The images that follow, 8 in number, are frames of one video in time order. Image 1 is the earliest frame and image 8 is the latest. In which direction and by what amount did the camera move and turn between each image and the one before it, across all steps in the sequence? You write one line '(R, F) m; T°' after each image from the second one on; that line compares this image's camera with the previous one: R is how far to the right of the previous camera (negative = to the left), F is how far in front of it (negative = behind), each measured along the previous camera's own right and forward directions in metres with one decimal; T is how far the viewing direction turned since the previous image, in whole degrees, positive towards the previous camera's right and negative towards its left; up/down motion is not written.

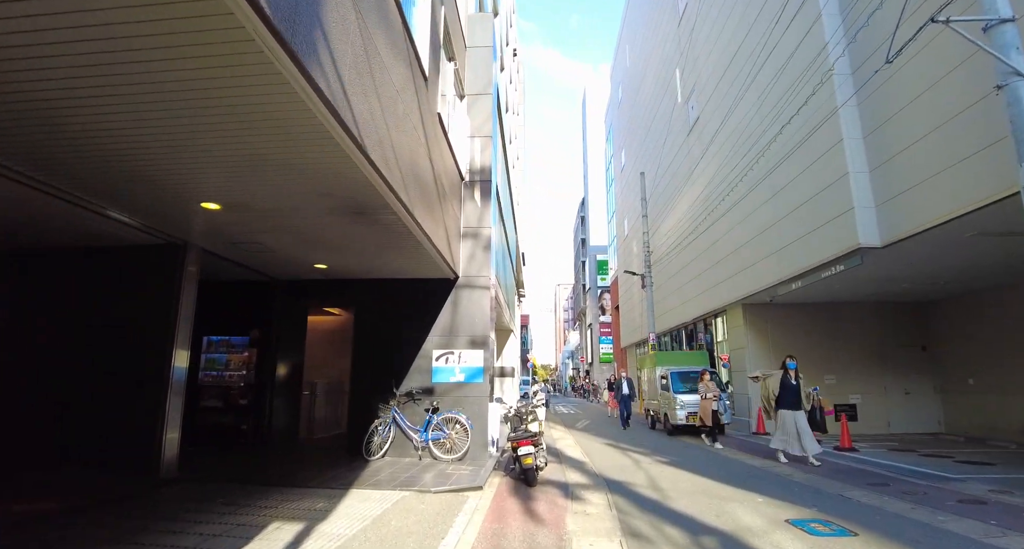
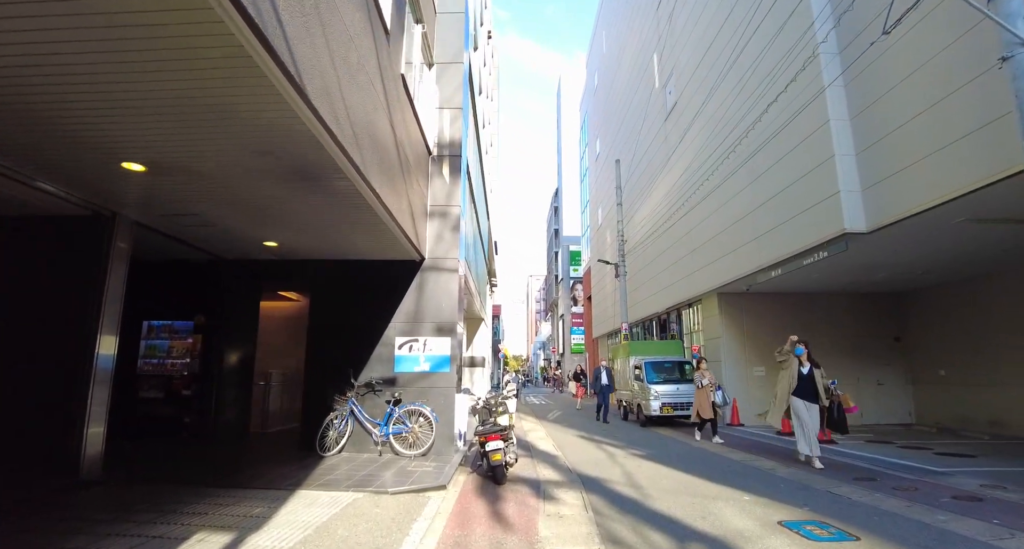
(0.0, +0.6) m; +3°
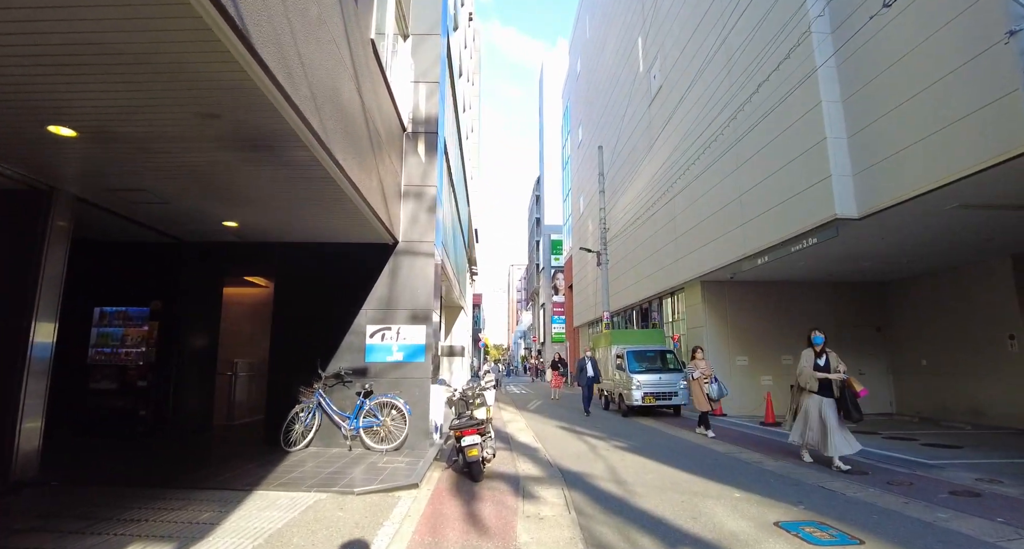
(0.0, +0.5) m; +2°
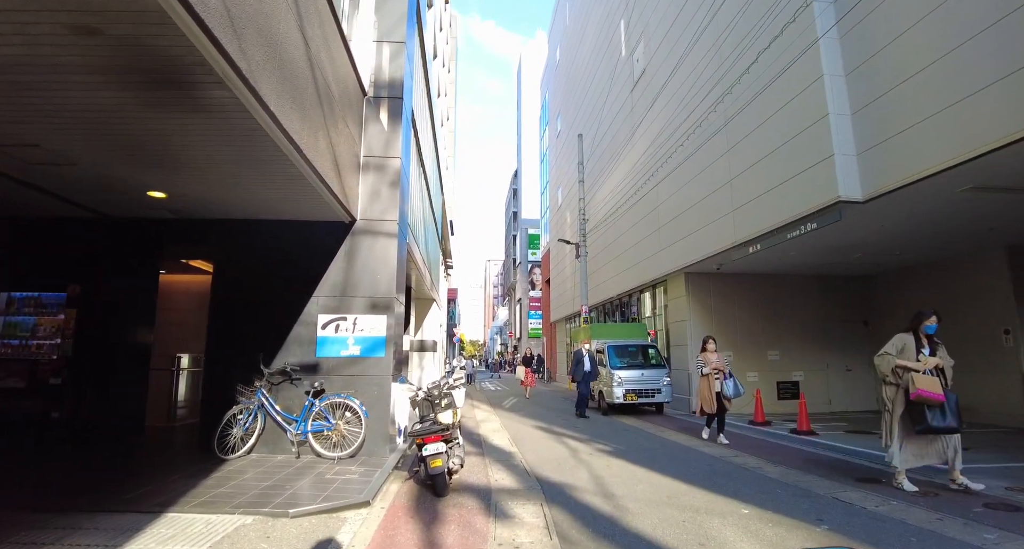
(0.0, +0.9) m; +3°
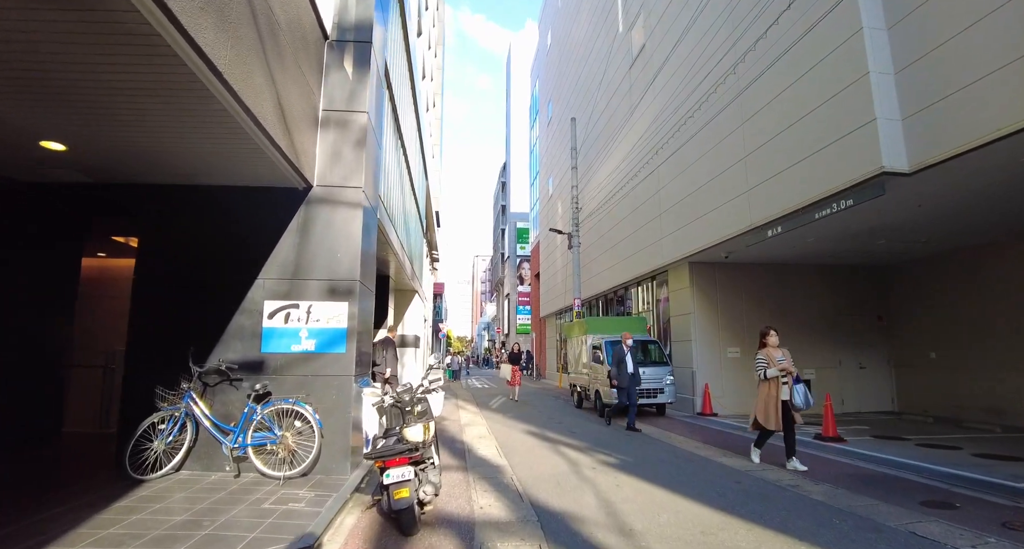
(0.0, +1.2) m; +1°
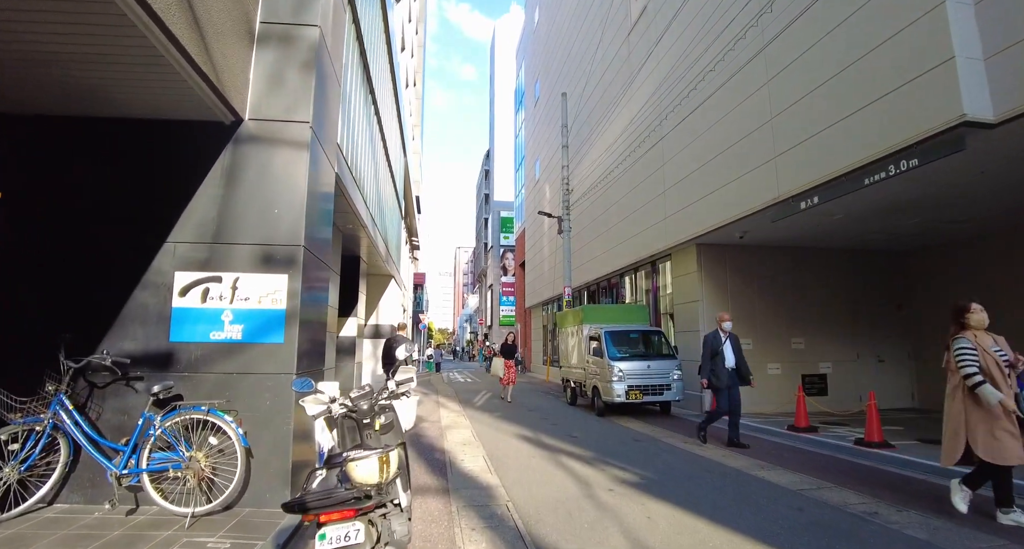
(-0.1, +1.4) m; +2°
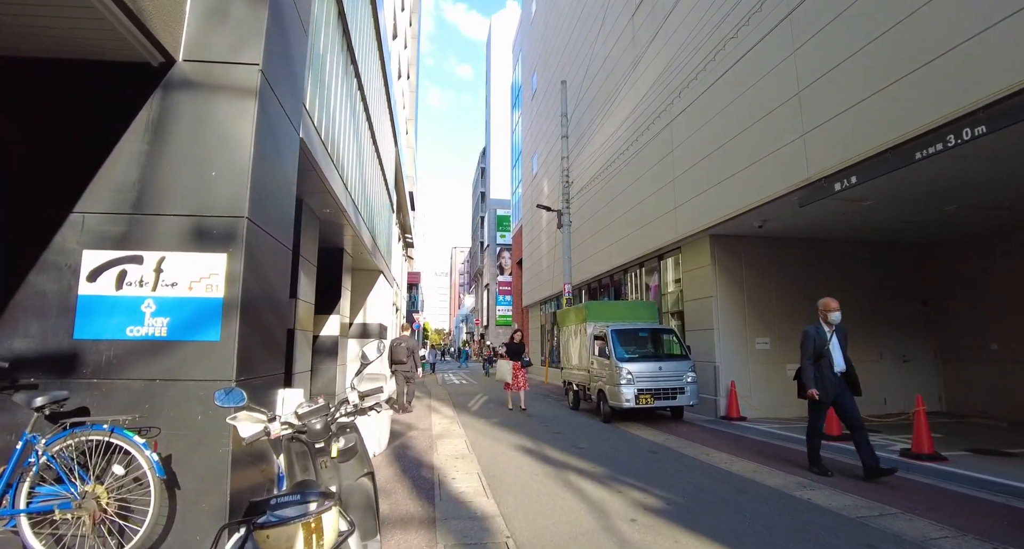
(0.0, +0.9) m; 0°
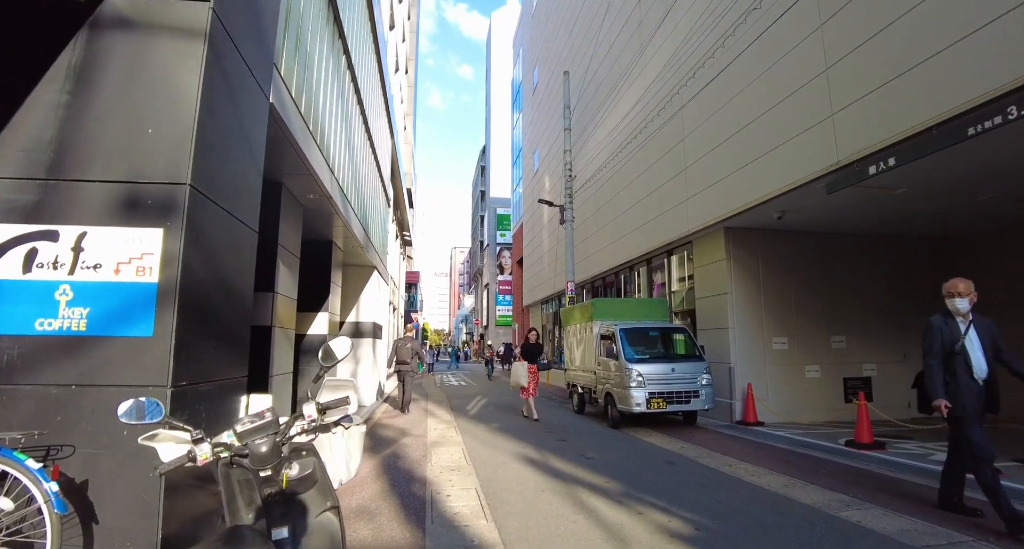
(0.0, +0.6) m; 0°
